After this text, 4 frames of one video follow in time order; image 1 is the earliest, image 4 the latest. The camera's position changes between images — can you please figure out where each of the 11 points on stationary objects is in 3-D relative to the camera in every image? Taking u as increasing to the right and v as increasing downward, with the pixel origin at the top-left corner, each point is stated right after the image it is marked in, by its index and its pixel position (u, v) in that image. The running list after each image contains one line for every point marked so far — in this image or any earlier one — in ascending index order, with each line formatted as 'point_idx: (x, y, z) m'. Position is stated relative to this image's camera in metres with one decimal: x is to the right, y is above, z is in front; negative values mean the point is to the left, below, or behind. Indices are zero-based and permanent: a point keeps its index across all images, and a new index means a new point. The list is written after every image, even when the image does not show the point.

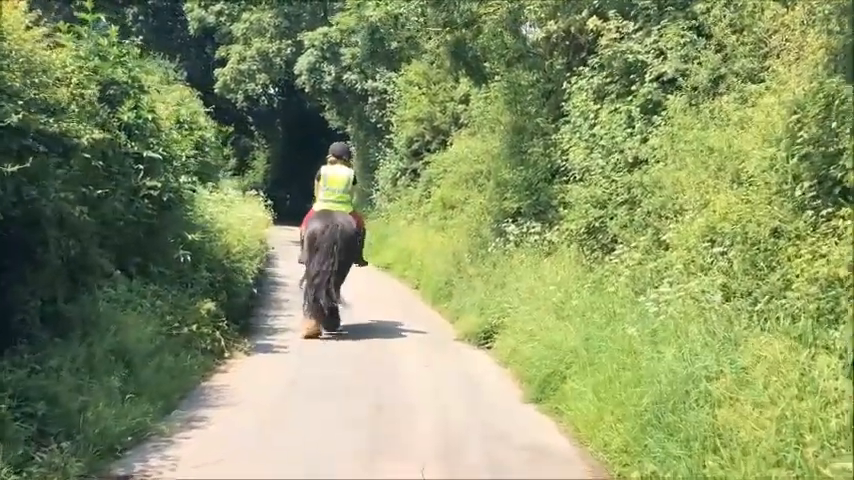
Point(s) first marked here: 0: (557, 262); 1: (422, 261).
0: (+1.3, -0.3, +12.2) m
1: (-0.1, -0.3, +20.0) m
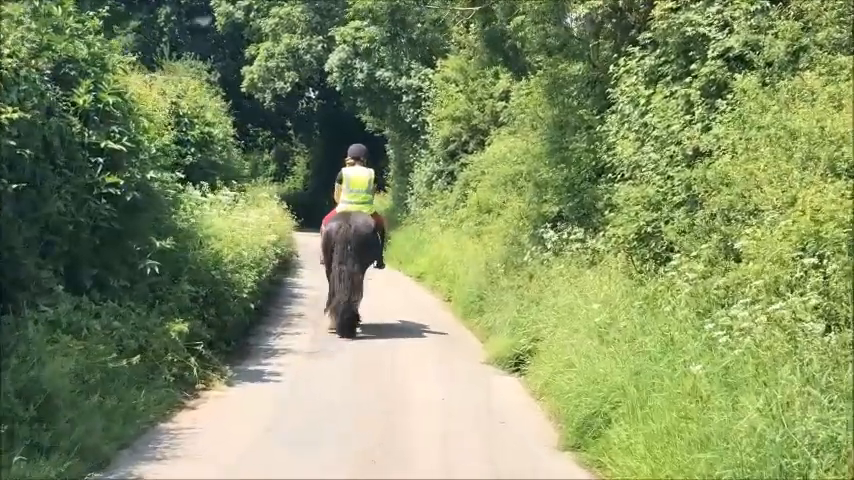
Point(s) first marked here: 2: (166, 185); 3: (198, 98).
0: (+1.5, -0.3, +10.2) m
1: (+0.4, -0.4, +18.2) m
2: (-2.4, +0.5, +11.0) m
3: (-3.2, +2.0, +16.6) m
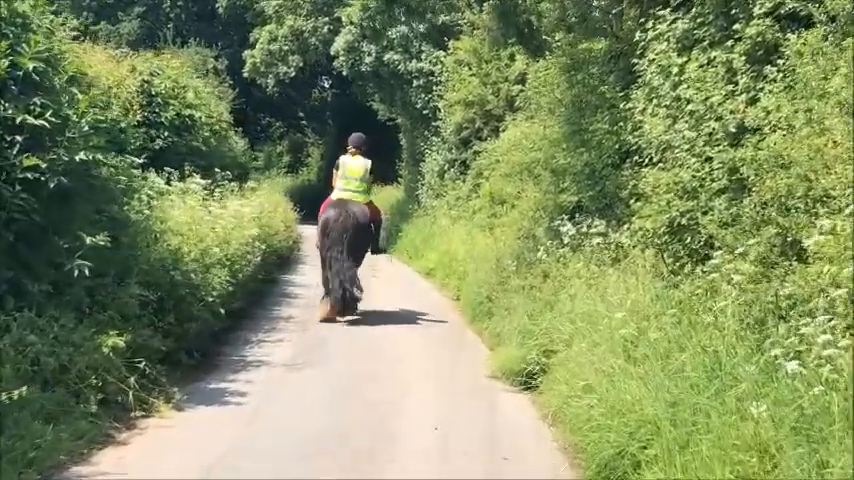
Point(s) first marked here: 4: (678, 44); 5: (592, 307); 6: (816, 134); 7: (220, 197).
0: (+1.4, -0.3, +8.6) m
1: (+0.5, -0.4, +16.6) m
2: (-2.5, +0.5, +9.5) m
3: (-3.1, +2.0, +15.0) m
4: (+2.0, +1.6, +9.8) m
5: (+1.1, -0.5, +8.4) m
6: (+2.2, +0.6, +6.9) m
7: (-2.2, +0.5, +13.0) m
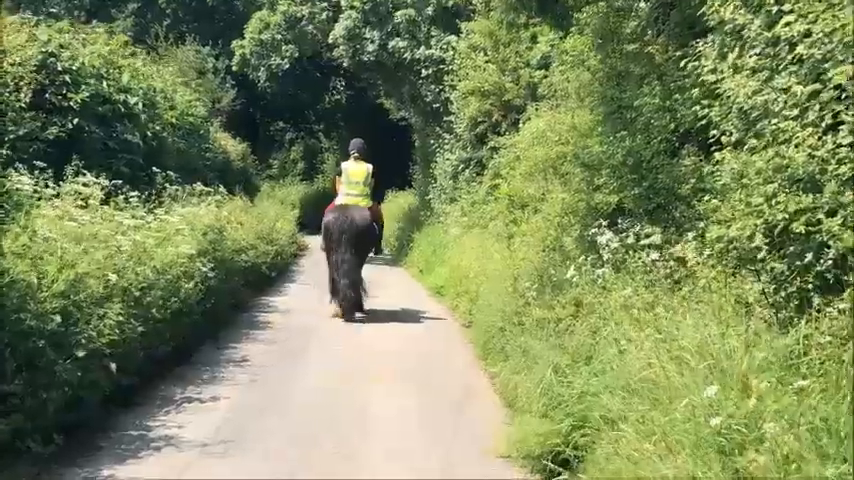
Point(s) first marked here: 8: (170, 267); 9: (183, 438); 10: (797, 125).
0: (+1.3, -0.4, +5.4) m
1: (+0.5, -0.5, +13.4) m
2: (-2.6, +0.4, +6.4) m
3: (-3.2, +1.8, +12.0) m
4: (+1.9, +1.5, +6.6) m
5: (+1.0, -0.6, +5.2) m
6: (+2.0, +0.5, +3.7) m
7: (-2.3, +0.3, +9.9) m
8: (-1.9, -0.2, +8.7) m
9: (-1.4, -1.2, +6.7) m
10: (+1.8, +0.6, +5.7) m
